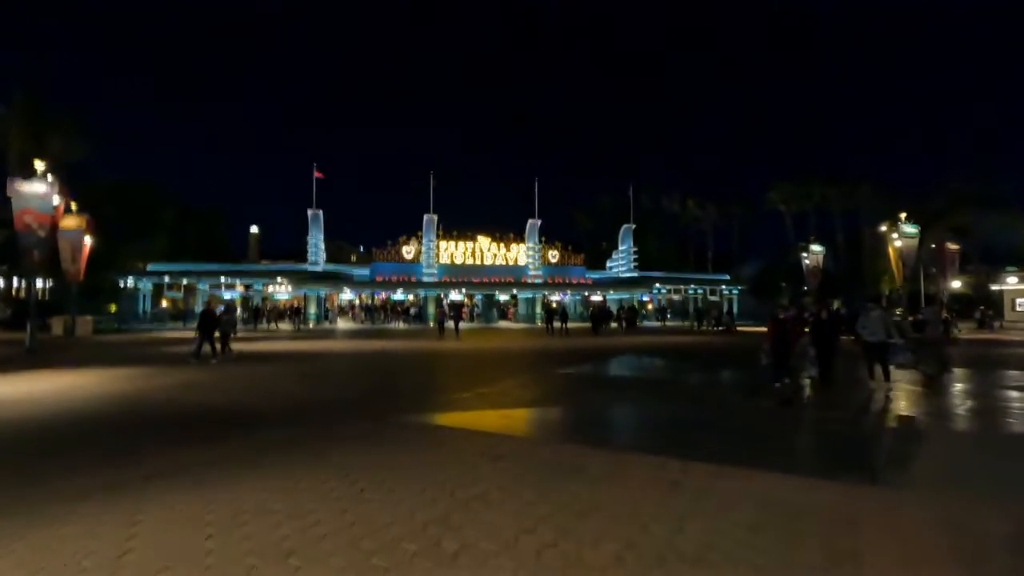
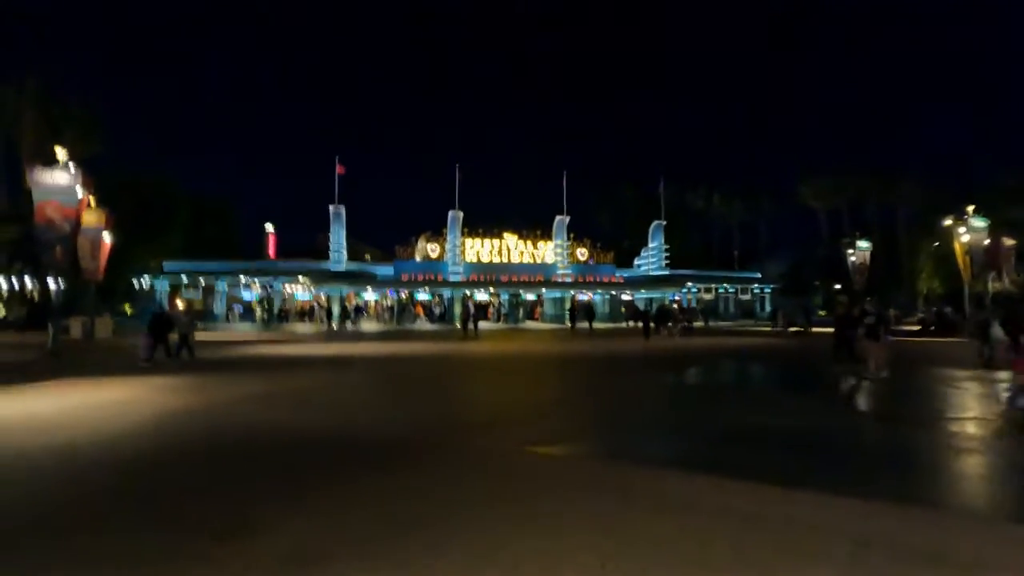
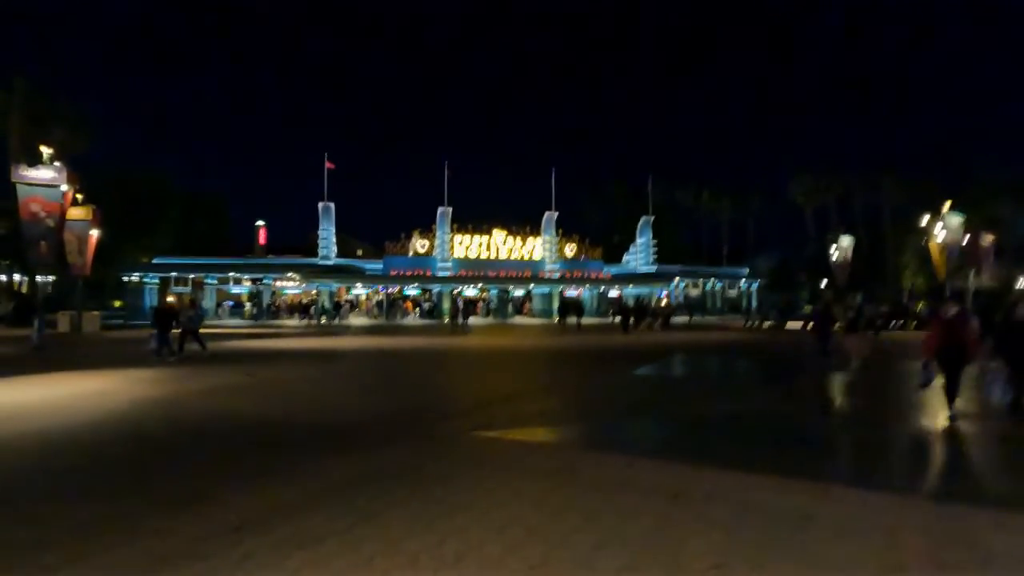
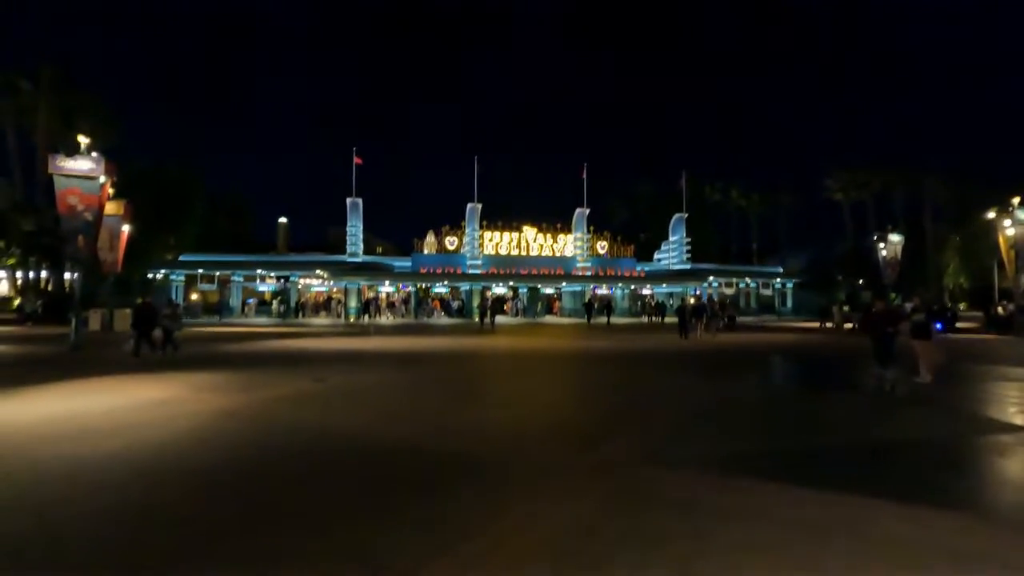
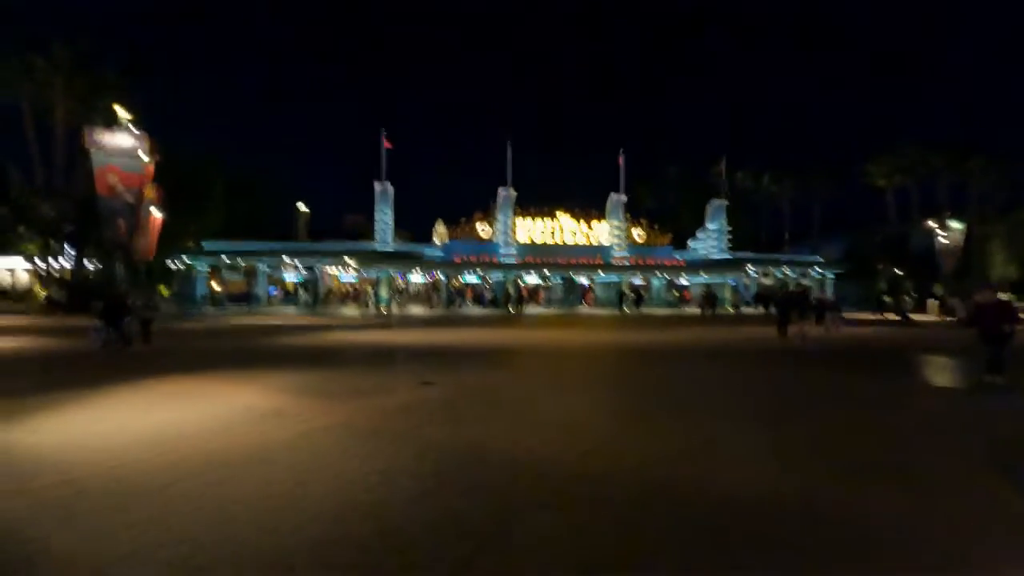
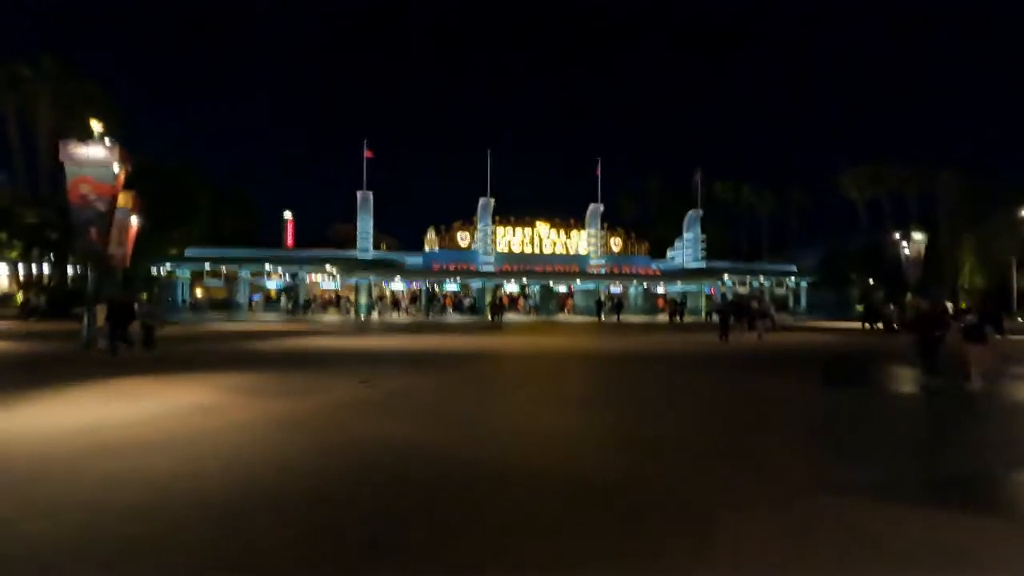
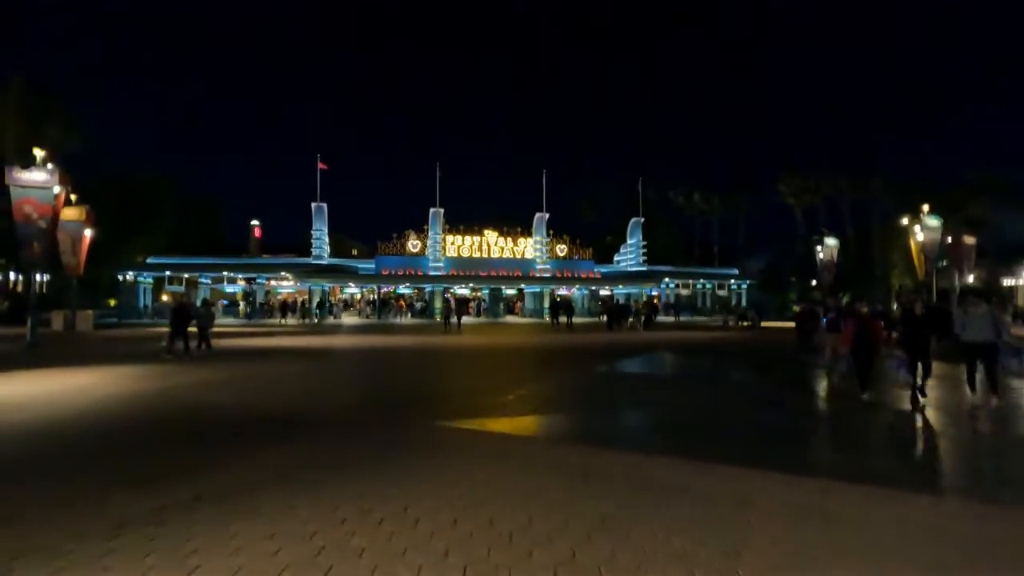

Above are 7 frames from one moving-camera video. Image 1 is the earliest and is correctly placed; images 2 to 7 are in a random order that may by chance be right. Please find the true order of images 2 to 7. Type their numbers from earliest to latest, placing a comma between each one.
7, 3, 2, 4, 6, 5
